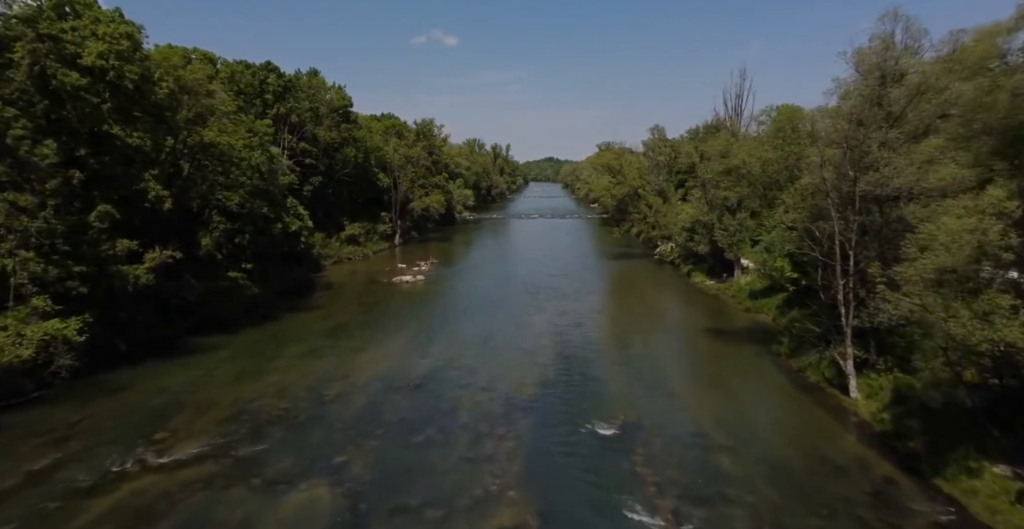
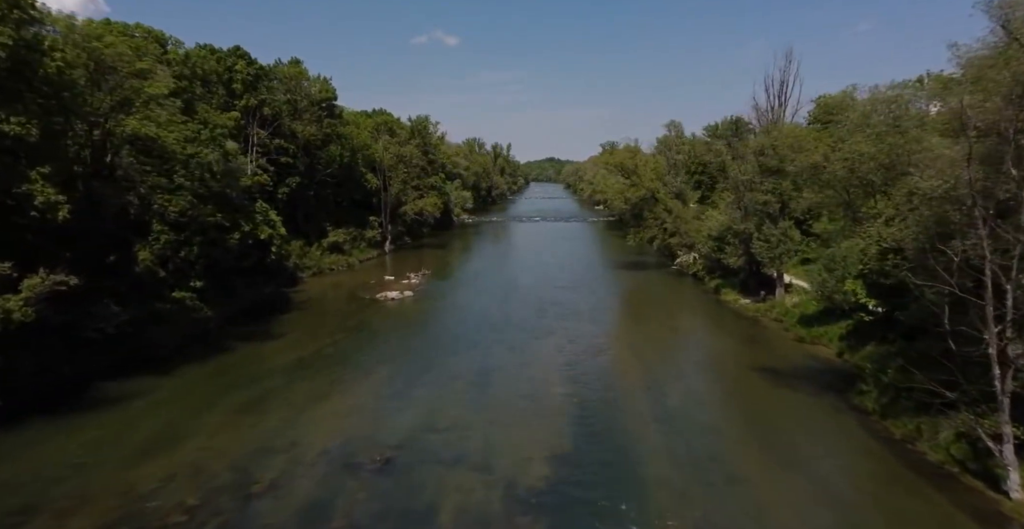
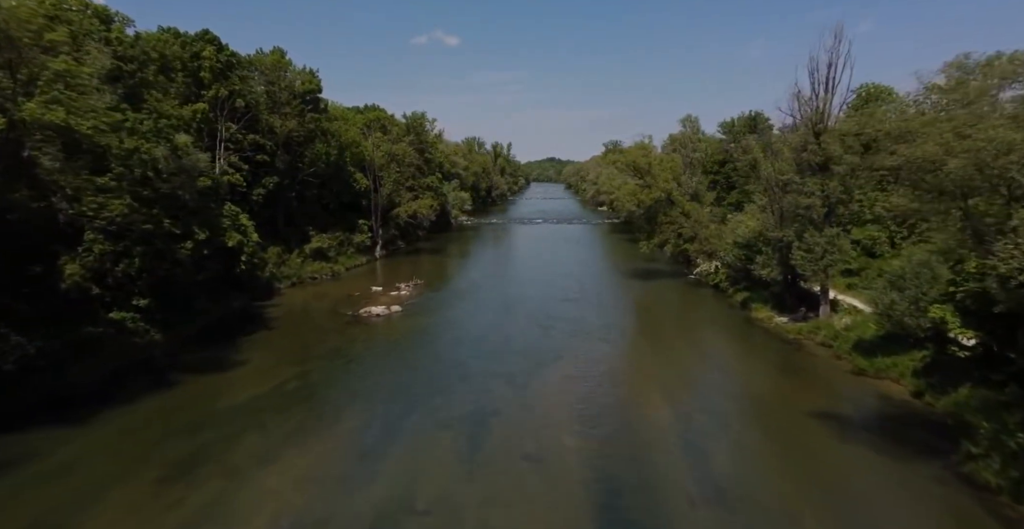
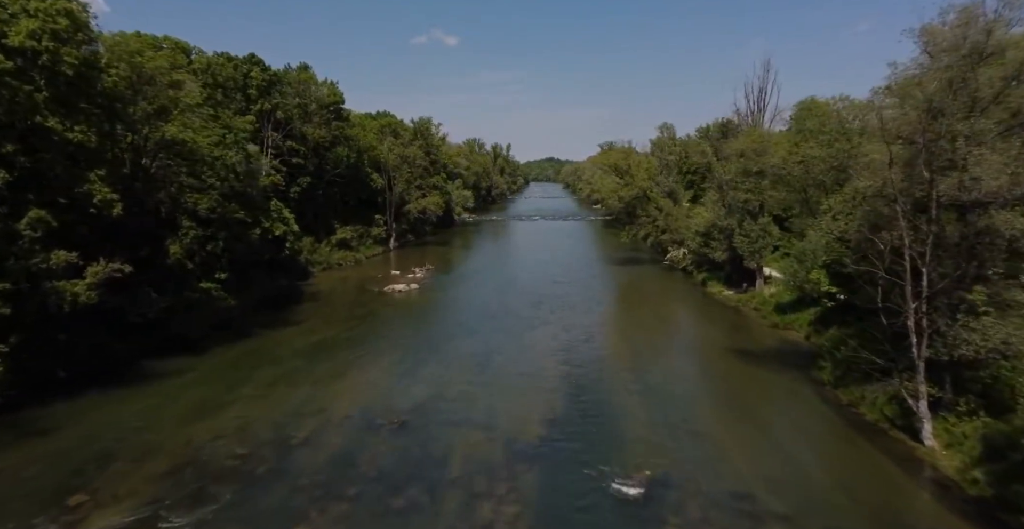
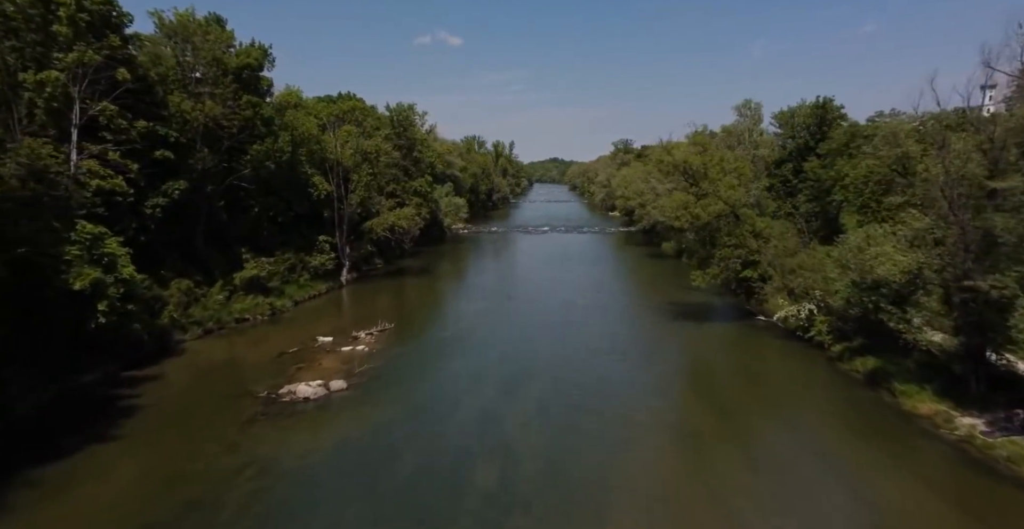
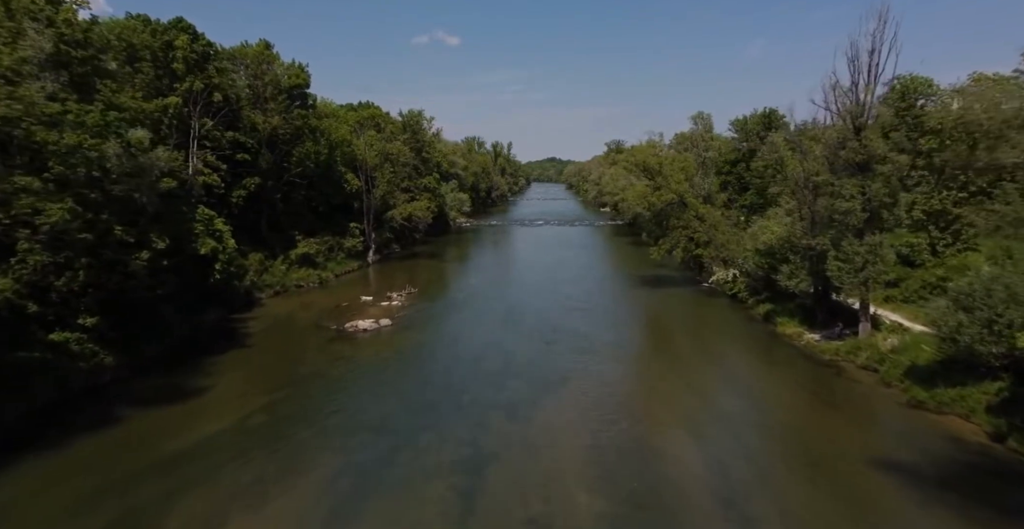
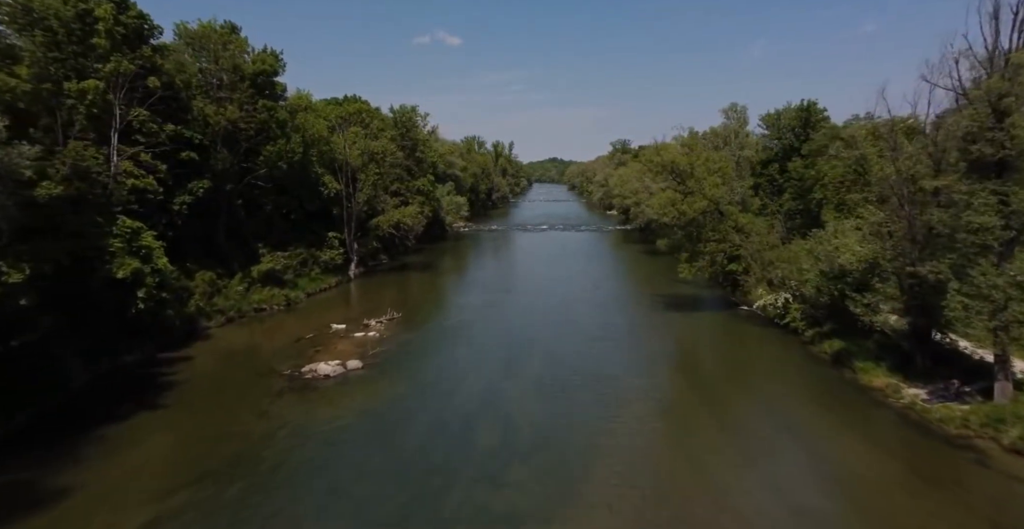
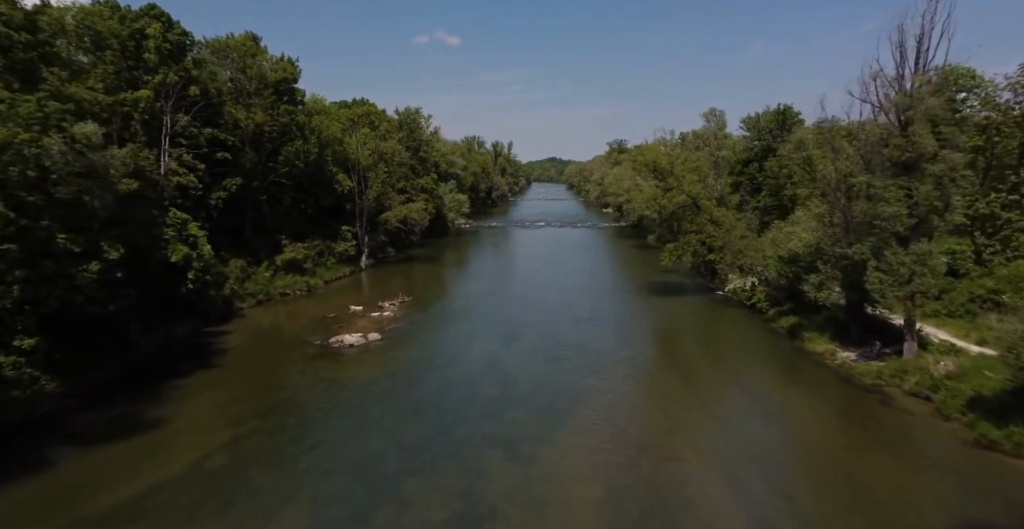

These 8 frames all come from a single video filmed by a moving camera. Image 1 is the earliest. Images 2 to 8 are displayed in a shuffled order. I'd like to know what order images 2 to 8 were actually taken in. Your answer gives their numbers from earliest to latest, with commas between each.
4, 2, 3, 6, 8, 7, 5
